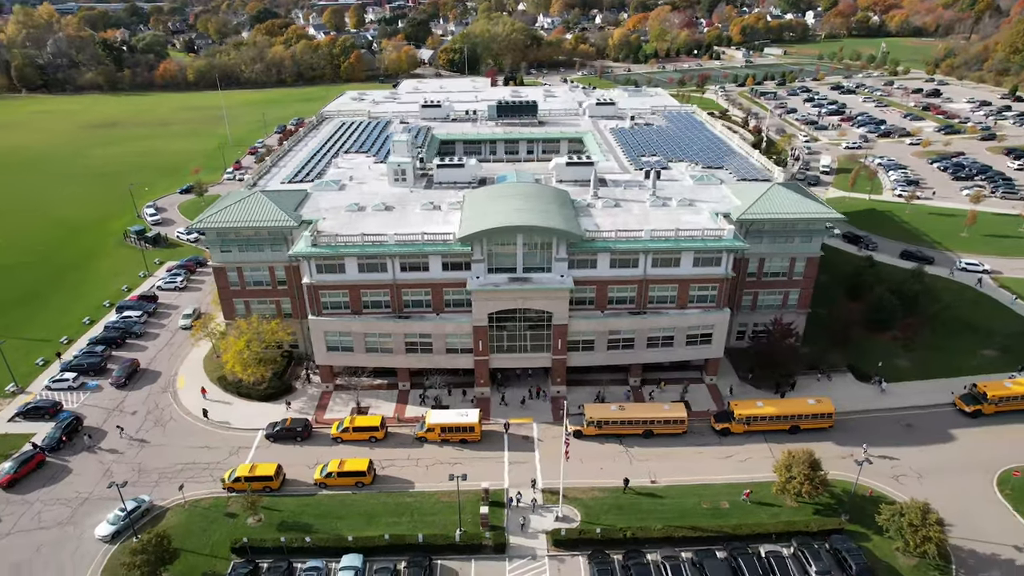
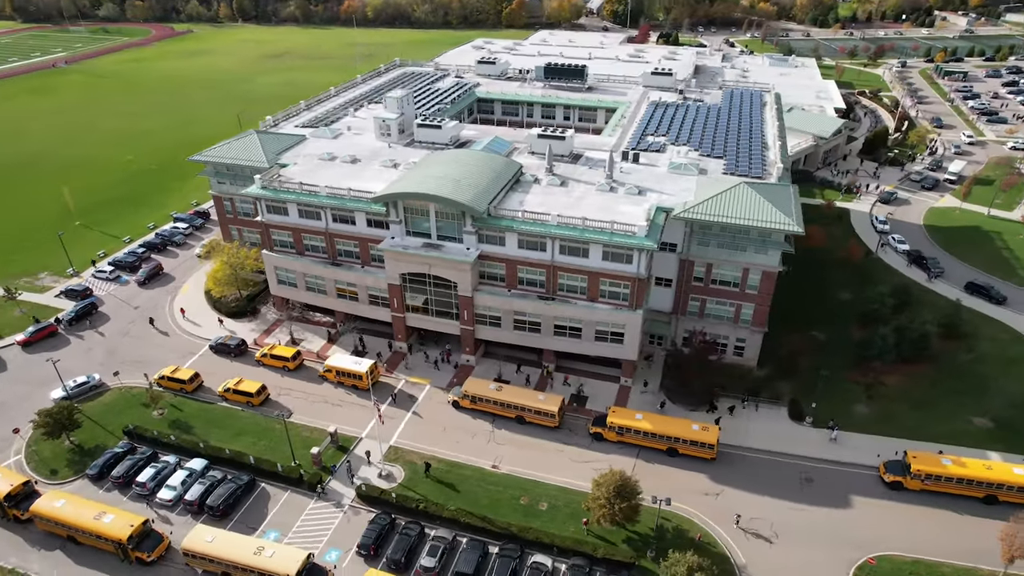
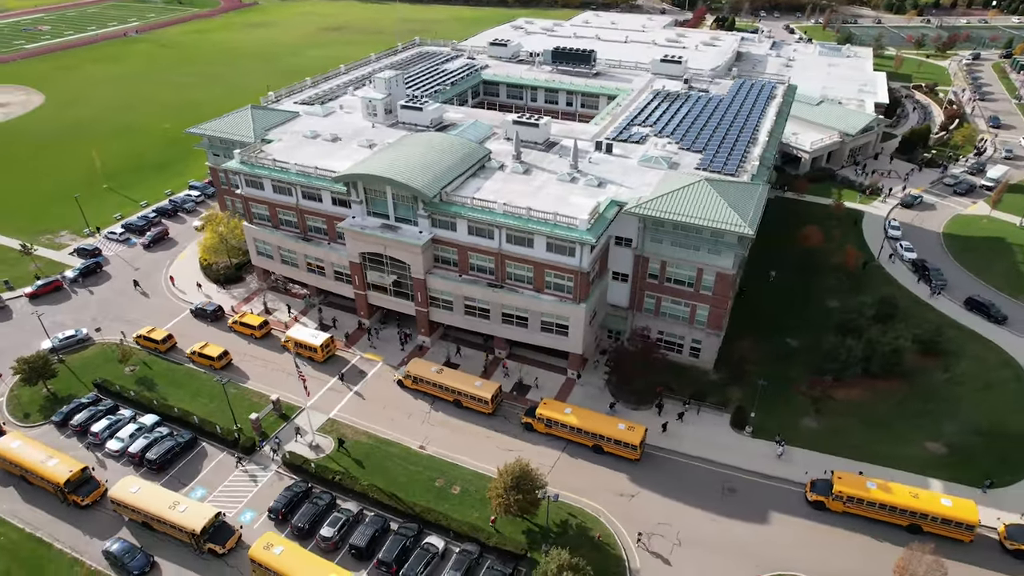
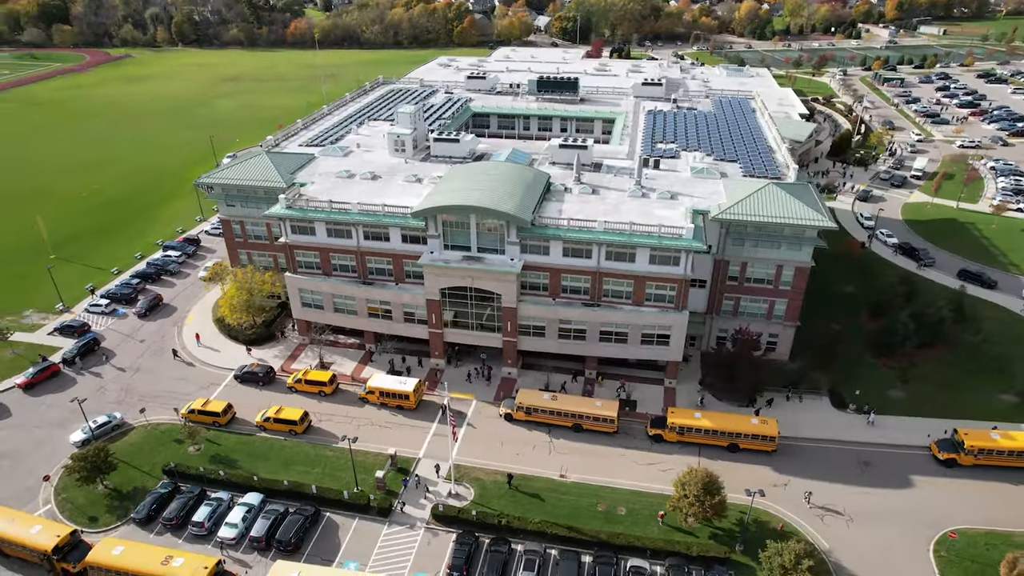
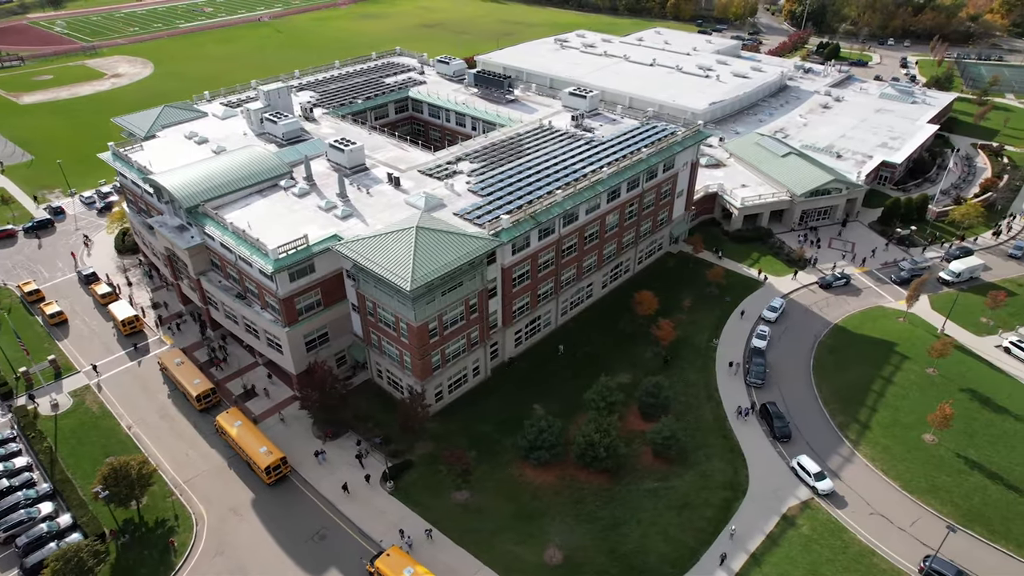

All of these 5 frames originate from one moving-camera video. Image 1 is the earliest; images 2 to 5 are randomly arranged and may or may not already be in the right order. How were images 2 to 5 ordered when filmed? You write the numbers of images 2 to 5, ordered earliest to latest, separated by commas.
4, 2, 3, 5
